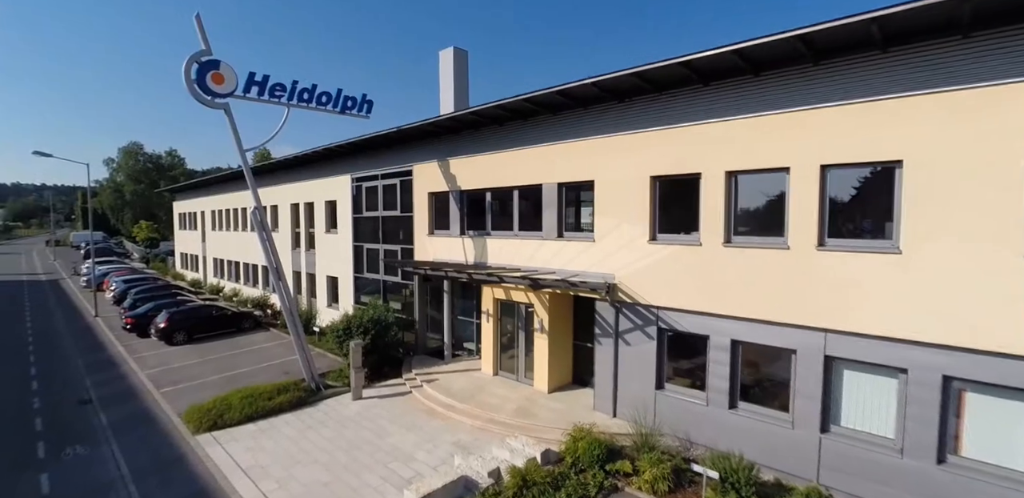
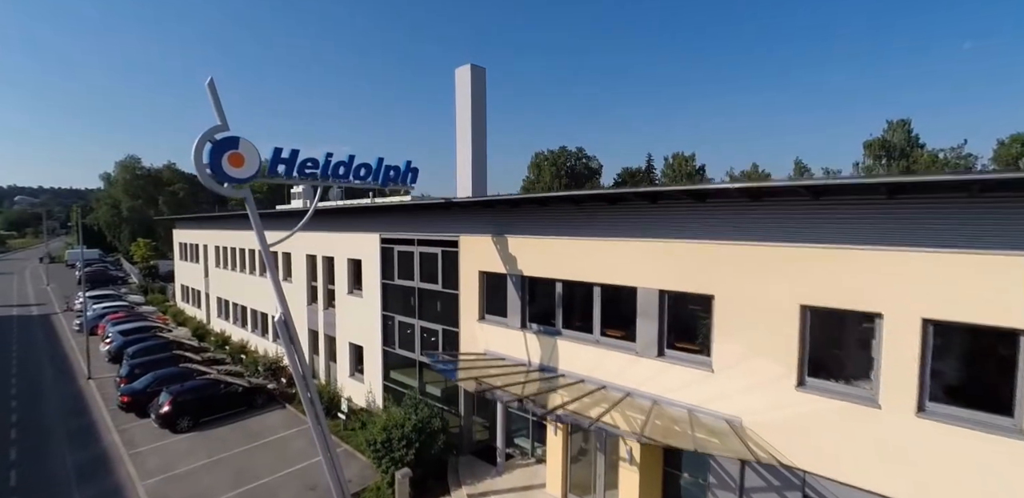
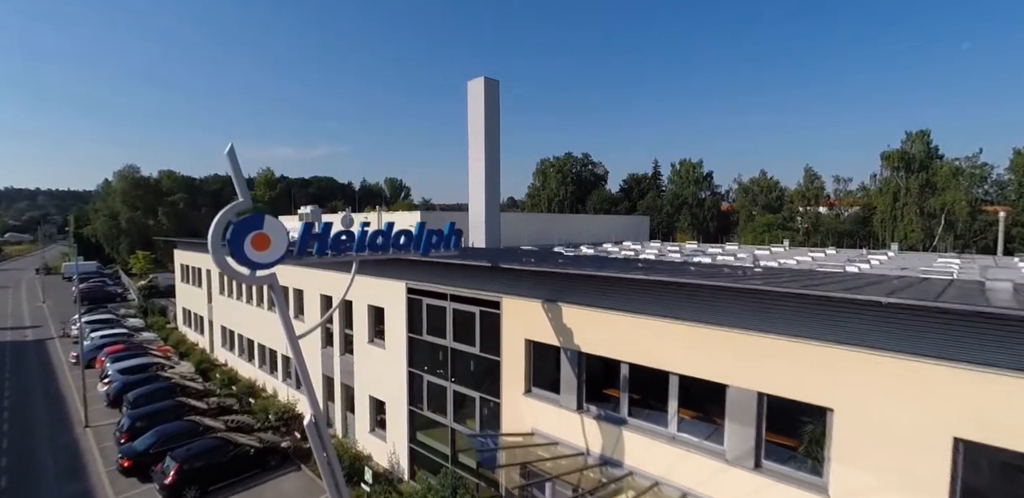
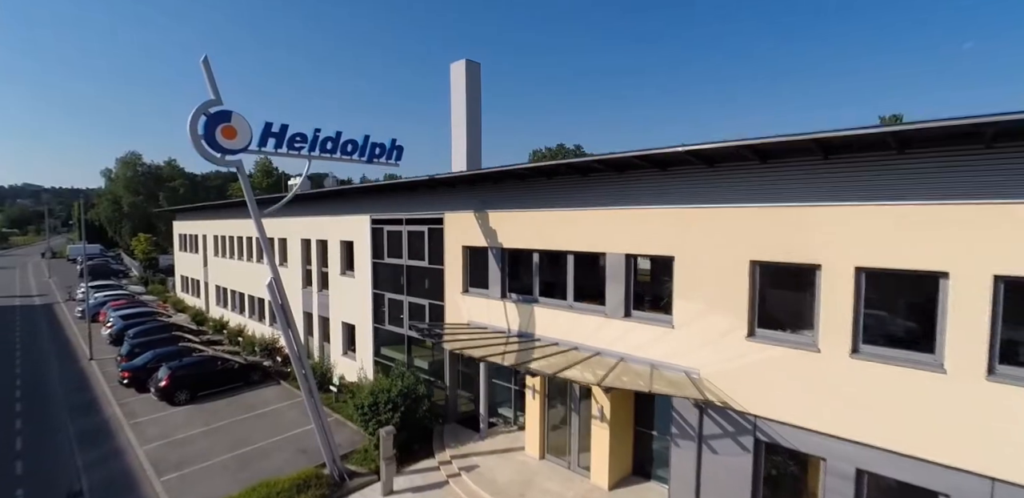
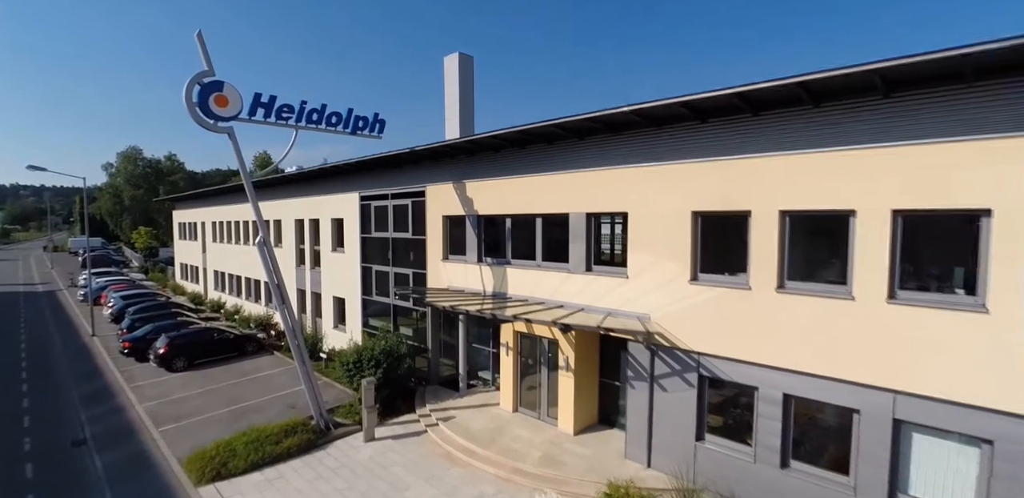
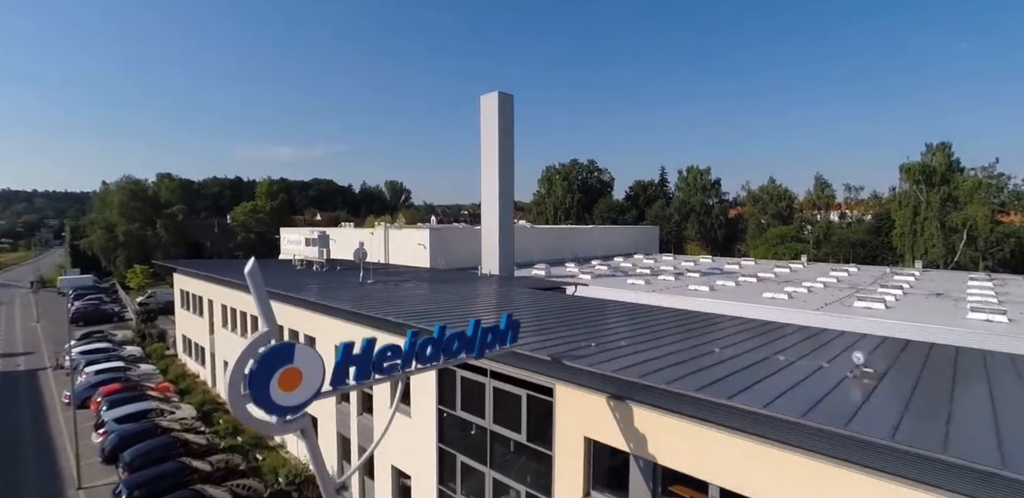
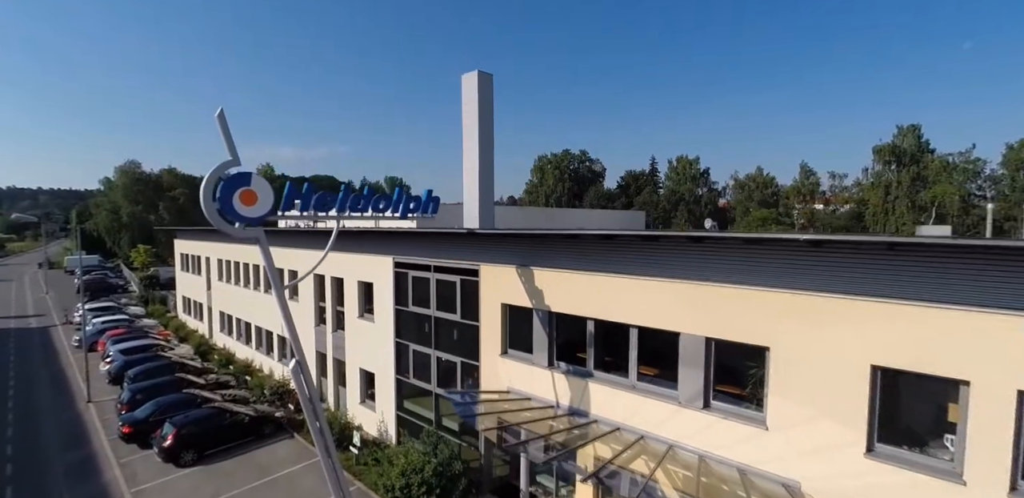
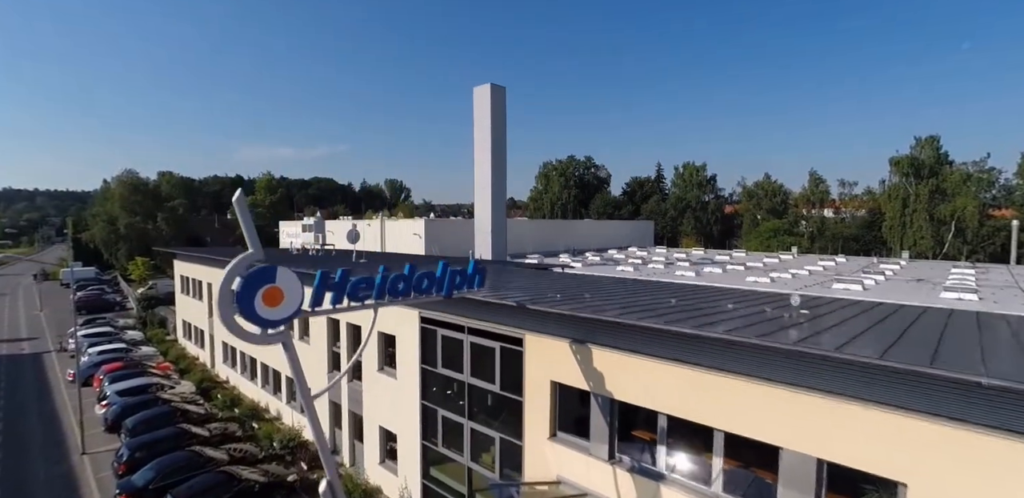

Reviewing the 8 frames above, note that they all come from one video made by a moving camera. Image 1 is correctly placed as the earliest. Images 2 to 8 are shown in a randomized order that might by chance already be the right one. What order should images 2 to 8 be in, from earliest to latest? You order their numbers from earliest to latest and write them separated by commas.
5, 4, 2, 7, 3, 8, 6
